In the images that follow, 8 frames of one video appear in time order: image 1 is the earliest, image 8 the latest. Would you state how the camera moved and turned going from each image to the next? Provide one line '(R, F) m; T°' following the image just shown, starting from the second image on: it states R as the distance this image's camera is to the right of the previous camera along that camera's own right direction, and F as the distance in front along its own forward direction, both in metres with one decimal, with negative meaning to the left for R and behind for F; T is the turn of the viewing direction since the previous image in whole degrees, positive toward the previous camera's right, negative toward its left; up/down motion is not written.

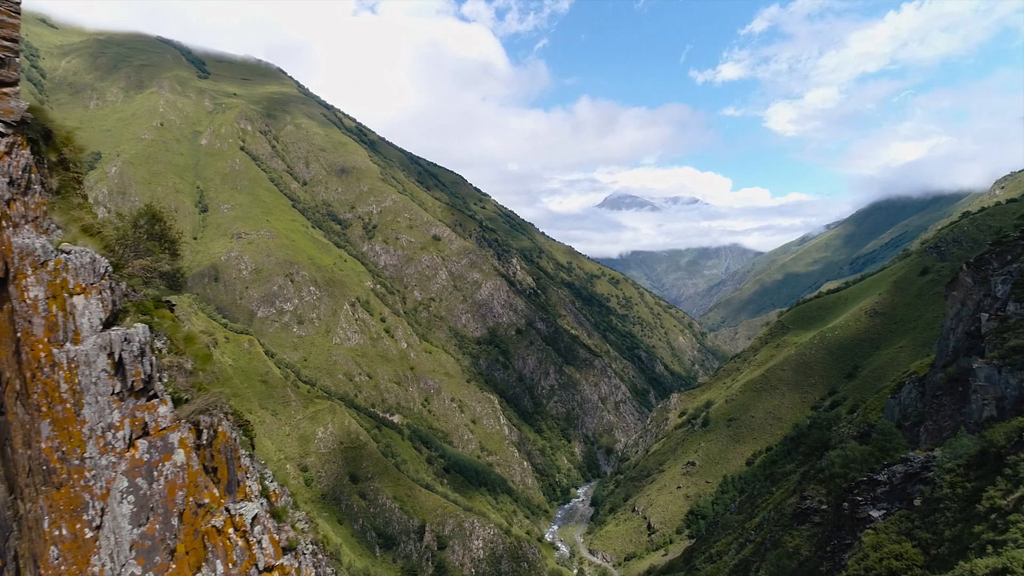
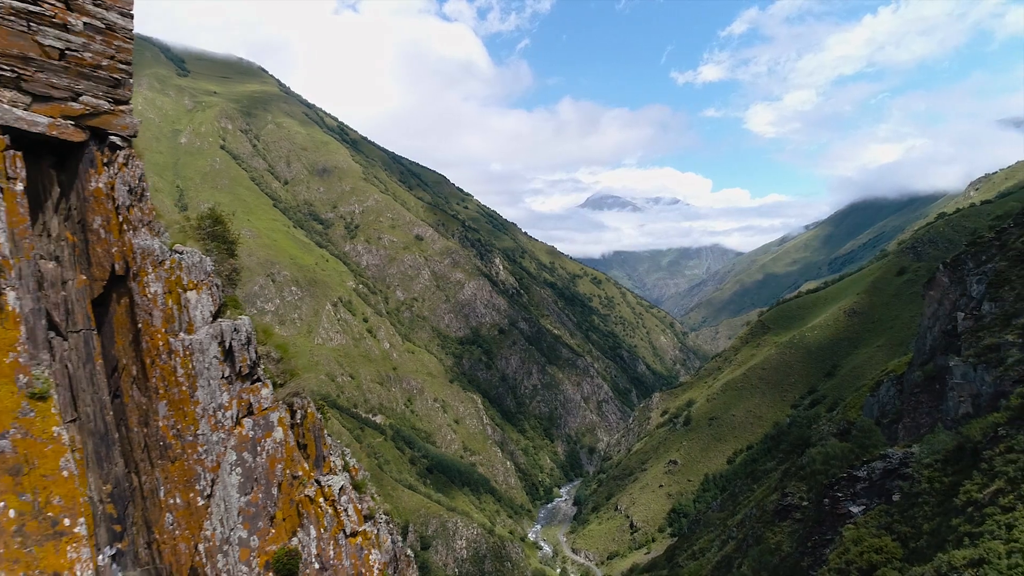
(-0.8, -0.9) m; +1°
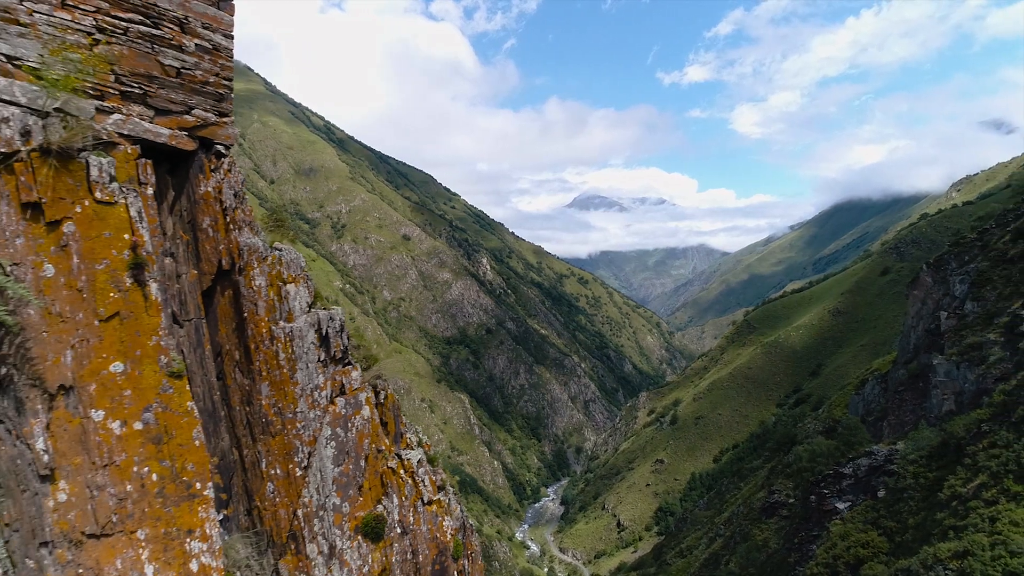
(-0.9, -0.9) m; +1°
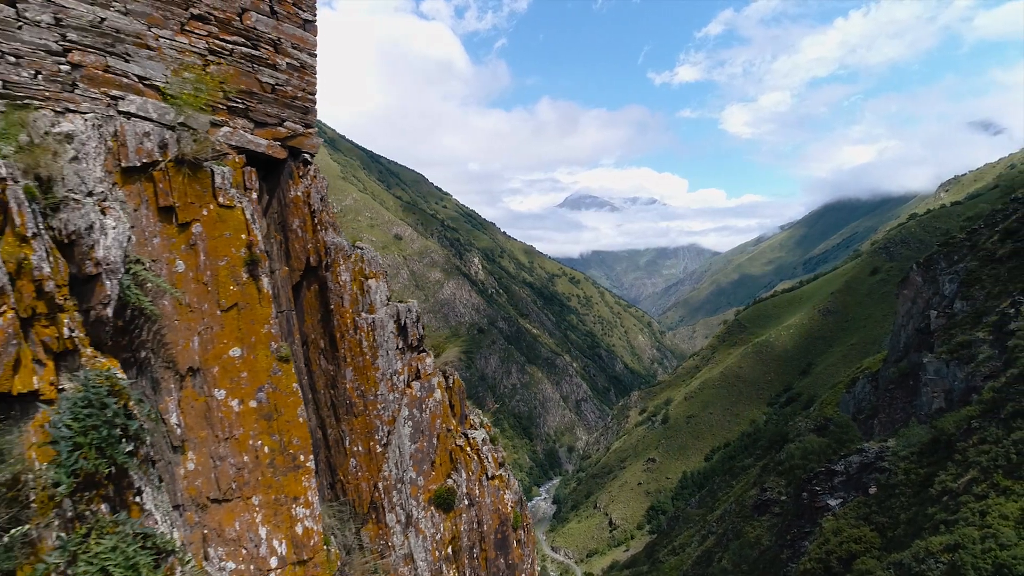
(-0.8, -0.9) m; +1°
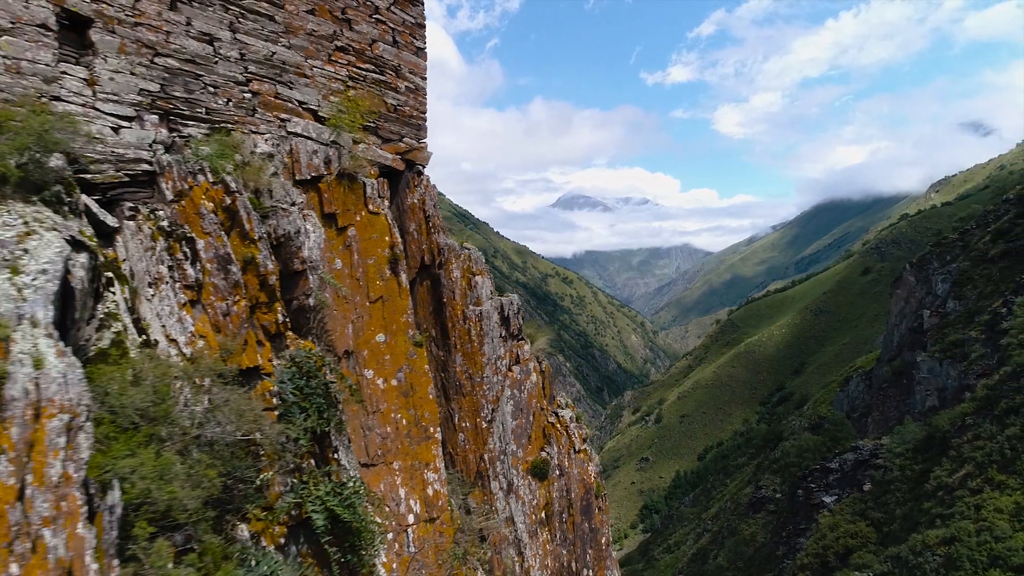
(-1.4, -1.2) m; +1°
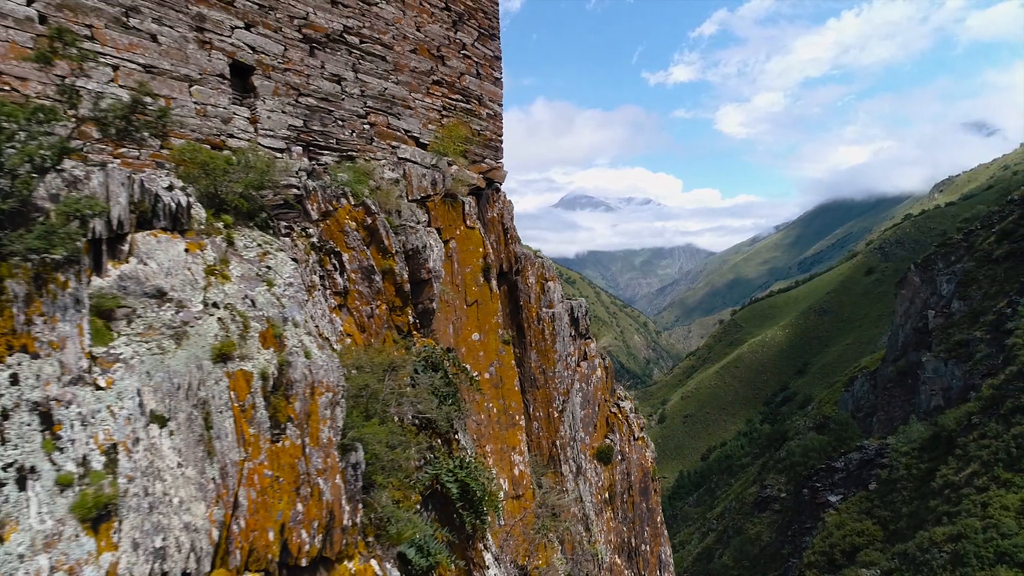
(-1.1, -1.2) m; 0°
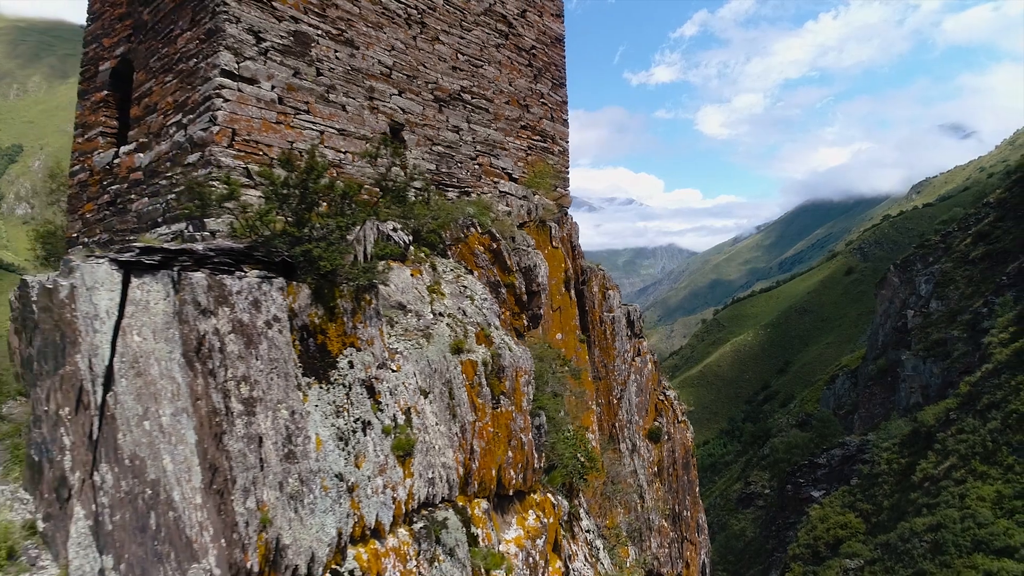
(-1.6, -2.2) m; +1°
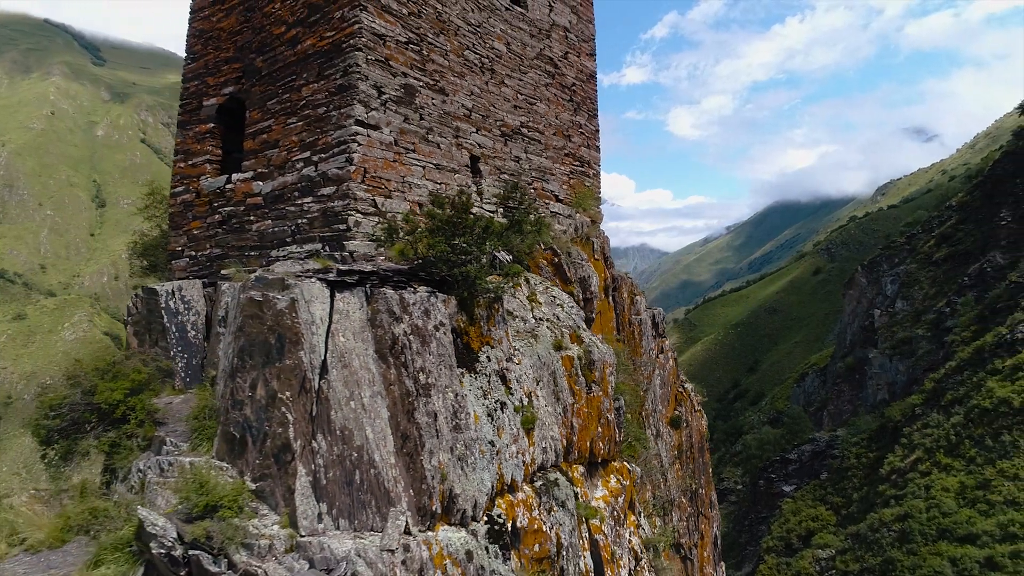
(-1.5, -1.8) m; +2°
